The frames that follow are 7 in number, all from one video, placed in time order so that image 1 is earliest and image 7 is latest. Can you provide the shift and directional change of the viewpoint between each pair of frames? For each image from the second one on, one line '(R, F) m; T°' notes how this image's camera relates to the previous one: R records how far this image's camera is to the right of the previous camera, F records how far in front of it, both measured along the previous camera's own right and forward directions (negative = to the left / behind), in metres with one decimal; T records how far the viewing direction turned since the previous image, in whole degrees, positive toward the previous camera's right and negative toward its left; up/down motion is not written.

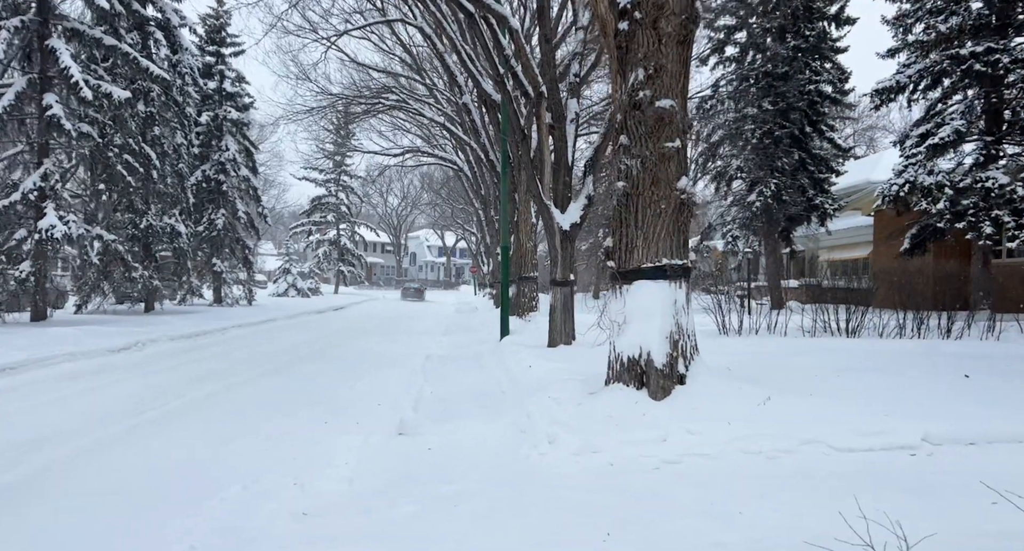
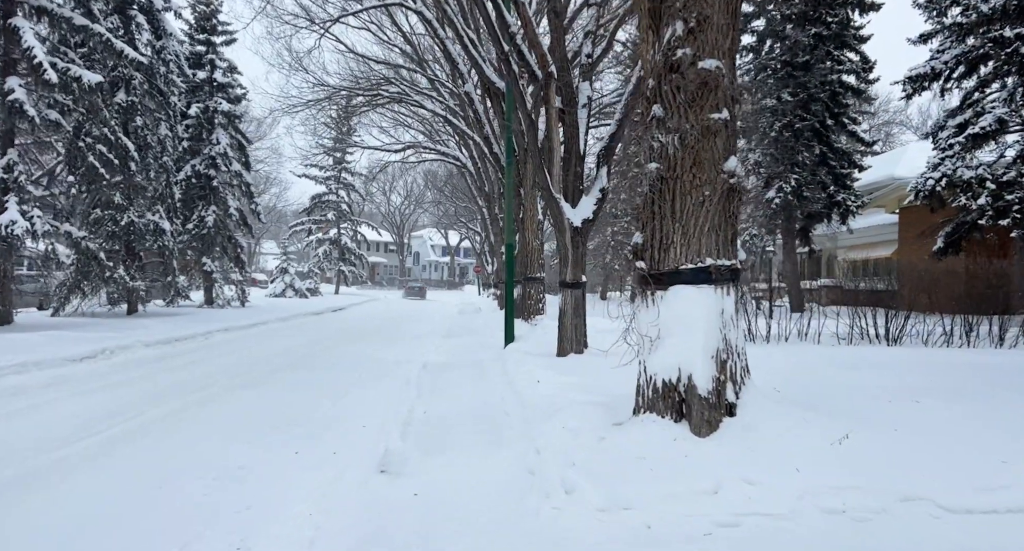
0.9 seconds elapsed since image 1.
(0.0, +1.0) m; 0°
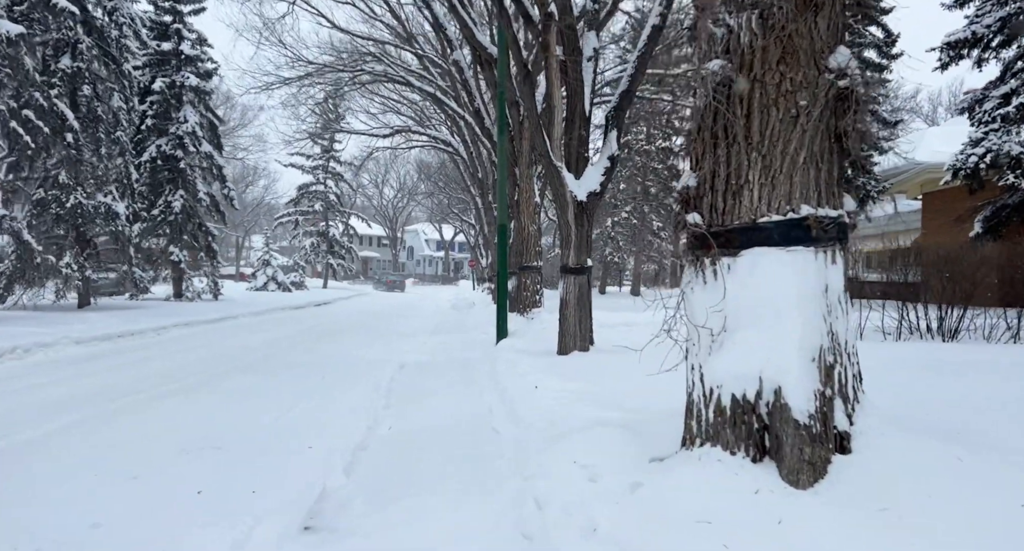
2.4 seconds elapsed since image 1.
(0.0, +1.4) m; 0°
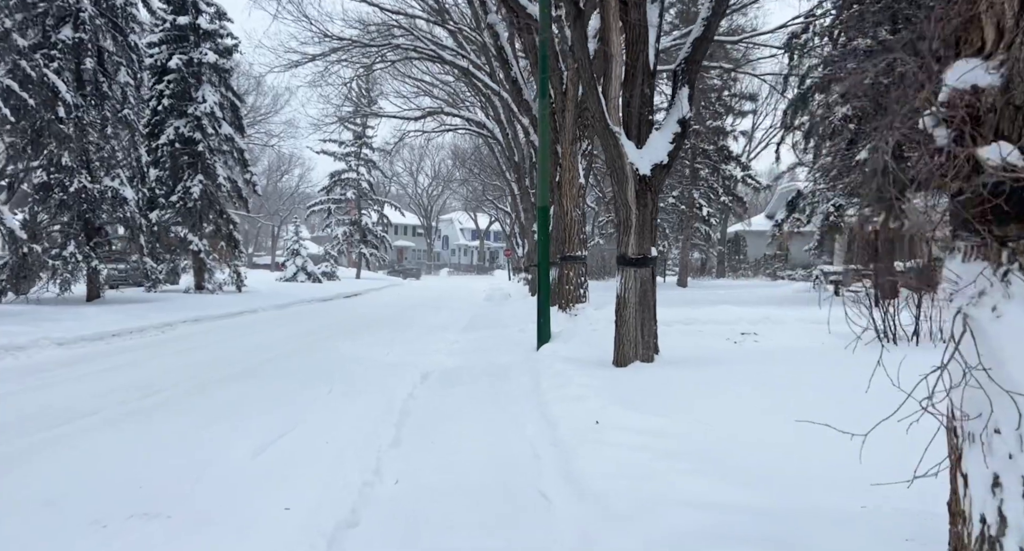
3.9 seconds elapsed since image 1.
(-0.1, +1.4) m; -3°
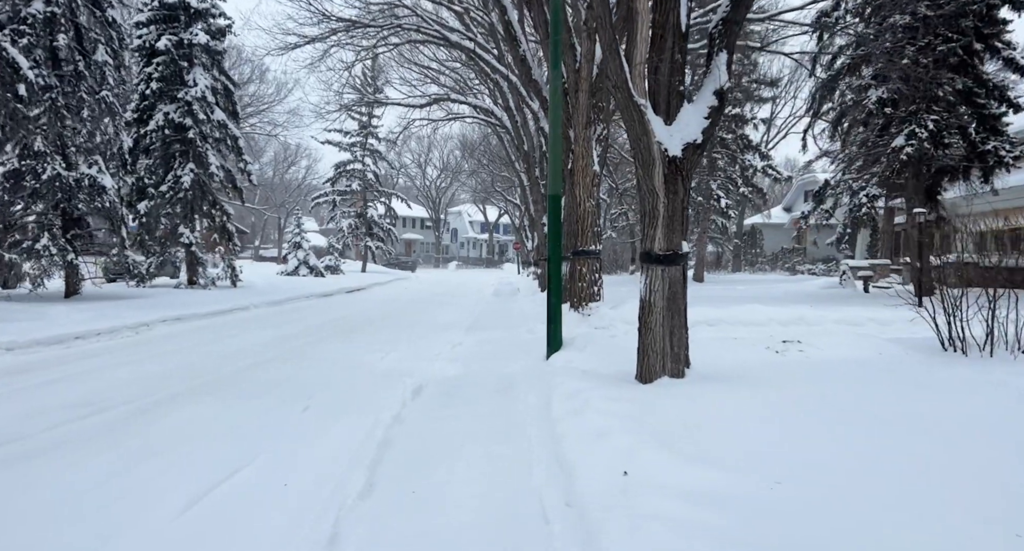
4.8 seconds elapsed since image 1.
(0.0, +0.9) m; -1°
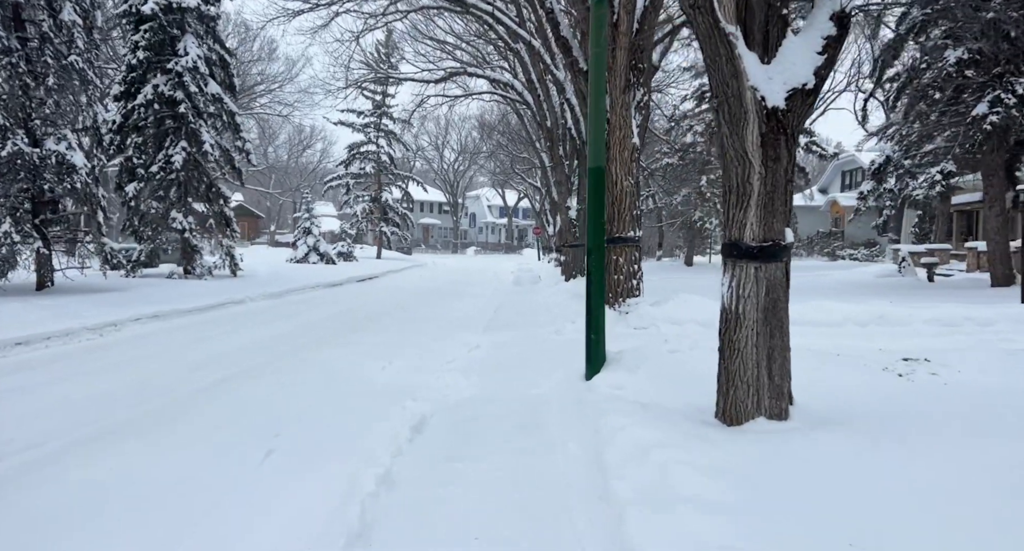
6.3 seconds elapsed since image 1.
(-0.1, +1.5) m; -2°
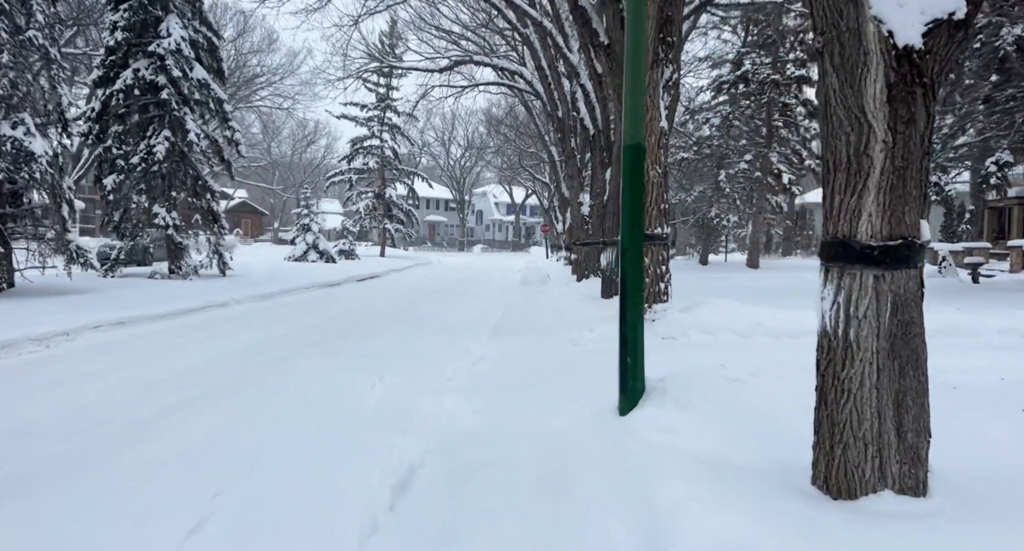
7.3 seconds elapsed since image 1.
(-0.1, +1.1) m; -1°
